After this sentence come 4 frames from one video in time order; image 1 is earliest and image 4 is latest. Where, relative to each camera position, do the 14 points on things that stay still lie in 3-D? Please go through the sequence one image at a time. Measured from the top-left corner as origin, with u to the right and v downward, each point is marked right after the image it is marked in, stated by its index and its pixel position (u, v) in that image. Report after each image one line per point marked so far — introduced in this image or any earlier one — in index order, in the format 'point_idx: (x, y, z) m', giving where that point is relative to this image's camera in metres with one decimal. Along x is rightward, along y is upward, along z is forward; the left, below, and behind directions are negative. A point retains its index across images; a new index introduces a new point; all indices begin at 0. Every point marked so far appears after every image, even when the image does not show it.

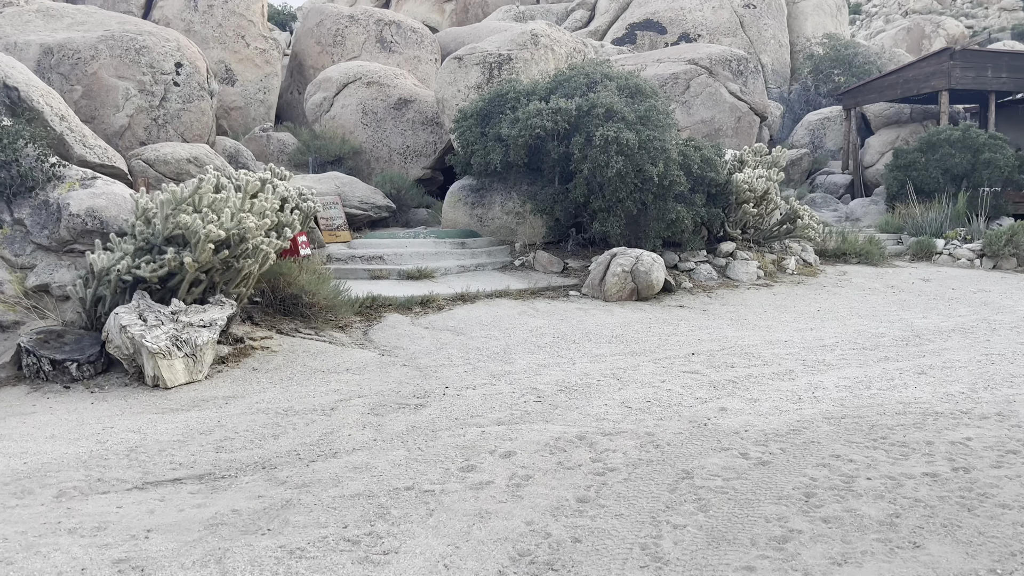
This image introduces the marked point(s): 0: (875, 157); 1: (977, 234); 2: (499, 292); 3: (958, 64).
0: (+8.7, +3.1, +19.1) m
1: (+7.1, +0.8, +12.1) m
2: (-0.2, 0.0, +9.5) m
3: (+9.1, +4.6, +16.2) m
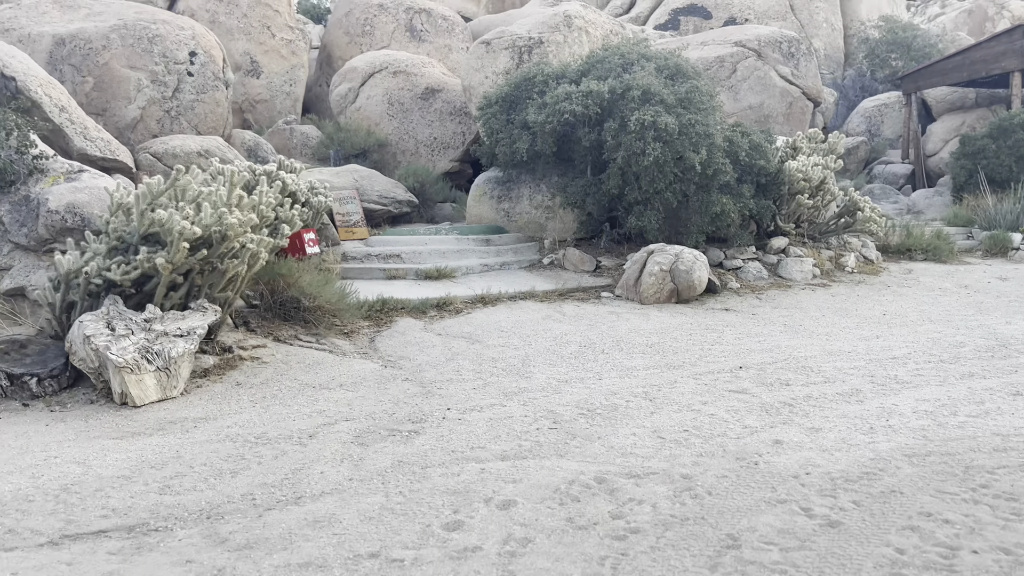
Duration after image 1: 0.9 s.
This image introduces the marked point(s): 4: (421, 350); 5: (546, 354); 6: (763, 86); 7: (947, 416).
0: (+9.5, +3.2, +17.8) m
1: (+7.5, +0.8, +10.9) m
2: (+0.1, -0.1, +8.6) m
3: (+9.7, +4.6, +14.8) m
4: (-0.8, -0.5, +6.6) m
5: (+0.3, -0.5, +6.5) m
6: (+4.6, +3.7, +14.6) m
7: (+2.4, -0.7, +4.5) m
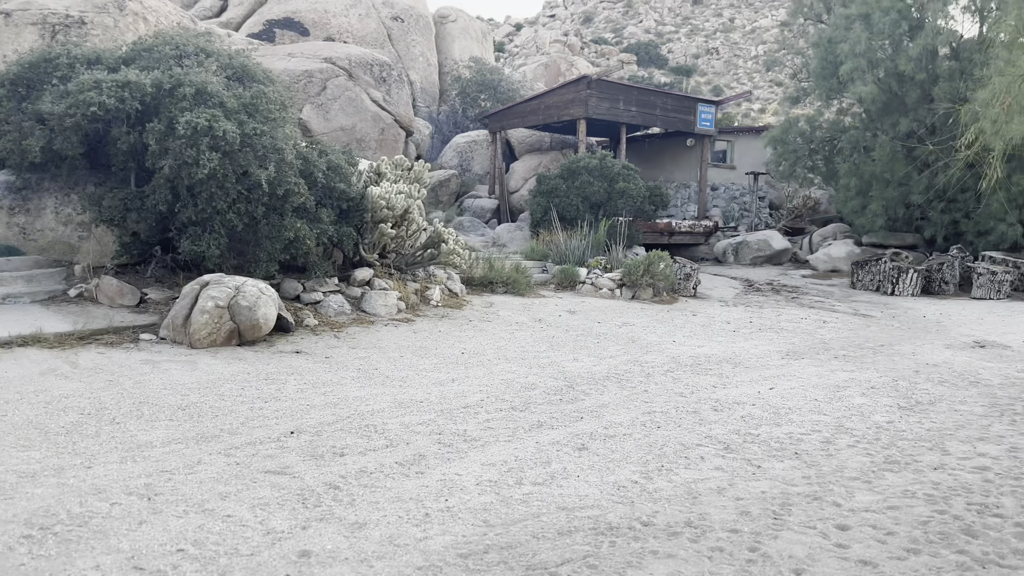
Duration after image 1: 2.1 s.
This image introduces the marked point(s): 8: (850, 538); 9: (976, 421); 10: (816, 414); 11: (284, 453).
0: (+0.2, +2.5, +18.9) m
1: (+1.6, +0.4, +11.9) m
2: (-4.0, -0.4, +6.5) m
3: (+1.7, +4.0, +16.5) m
4: (-3.8, -0.8, +4.2) m
5: (-2.8, -0.8, +4.6) m
6: (-2.7, +3.2, +13.9) m
7: (0.0, -0.9, +3.8) m
8: (+1.3, -0.9, +3.0) m
9: (+2.6, -0.8, +4.5) m
10: (+1.8, -0.7, +4.8) m
11: (-1.2, -0.9, +4.4) m
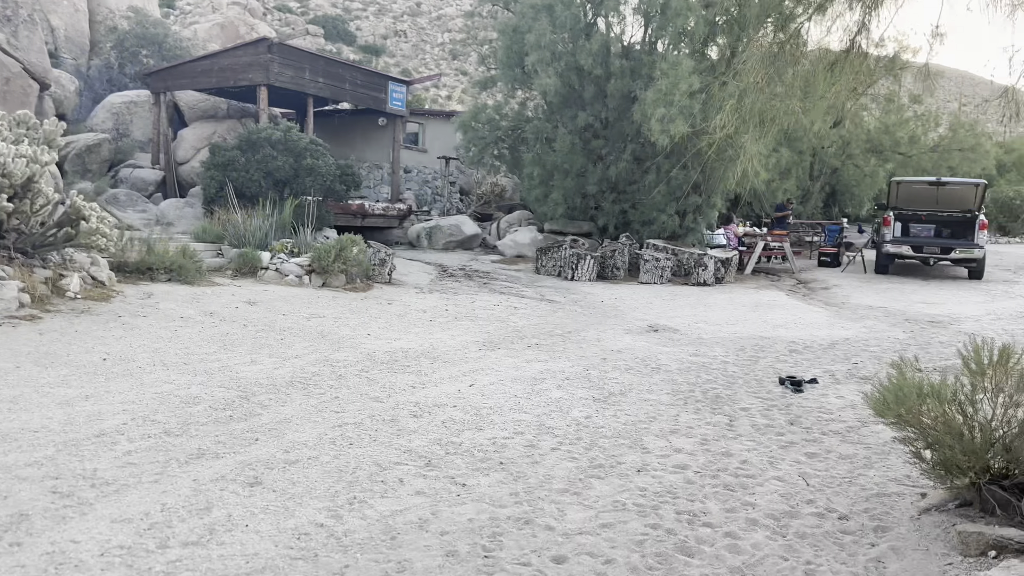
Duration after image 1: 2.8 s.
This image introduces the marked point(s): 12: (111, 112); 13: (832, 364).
0: (-6.8, +2.9, +16.9) m
1: (-2.9, +0.6, +10.9) m
2: (-6.0, -0.4, +3.9) m
3: (-4.5, +4.3, +15.2) m
4: (-5.0, -0.8, +1.9) m
5: (-4.2, -0.8, +2.6) m
6: (-7.6, +3.4, +11.2) m
7: (-1.3, -0.9, +2.9) m
8: (+0.2, -0.9, +2.6) m
9: (+0.9, -0.7, +4.6) m
10: (0.0, -0.7, +4.5) m
11: (-2.7, -0.9, +2.9) m
12: (-9.0, +3.9, +18.0) m
13: (+2.4, -0.6, +6.0) m
